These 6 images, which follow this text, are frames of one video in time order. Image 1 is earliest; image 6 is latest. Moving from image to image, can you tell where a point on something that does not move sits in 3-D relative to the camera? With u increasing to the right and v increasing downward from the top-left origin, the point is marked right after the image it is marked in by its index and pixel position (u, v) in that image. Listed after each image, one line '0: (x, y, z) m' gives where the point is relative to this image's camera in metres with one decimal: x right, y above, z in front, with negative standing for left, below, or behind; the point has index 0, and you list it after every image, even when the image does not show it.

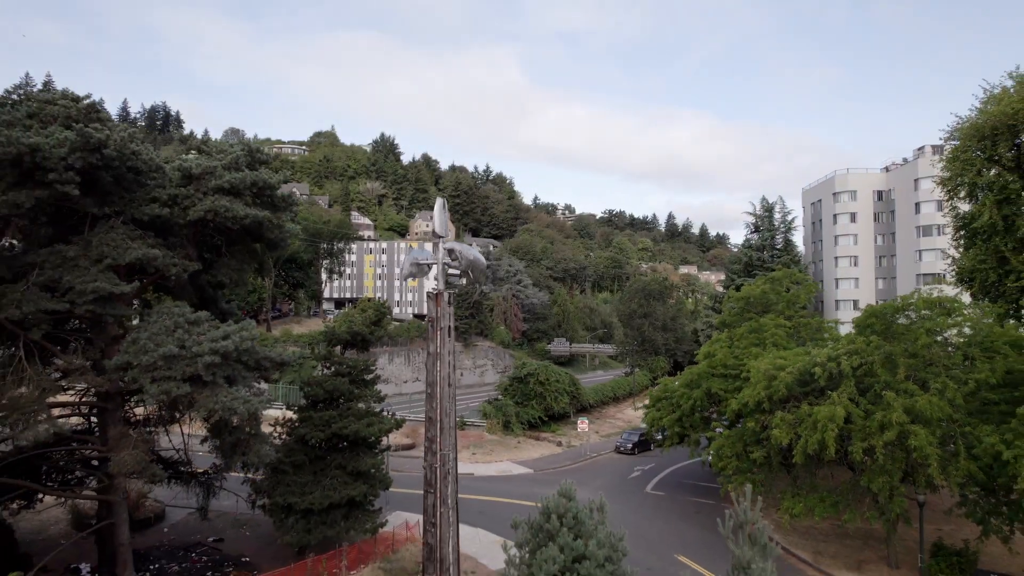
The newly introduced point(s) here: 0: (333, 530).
0: (-4.0, -5.4, +13.8) m
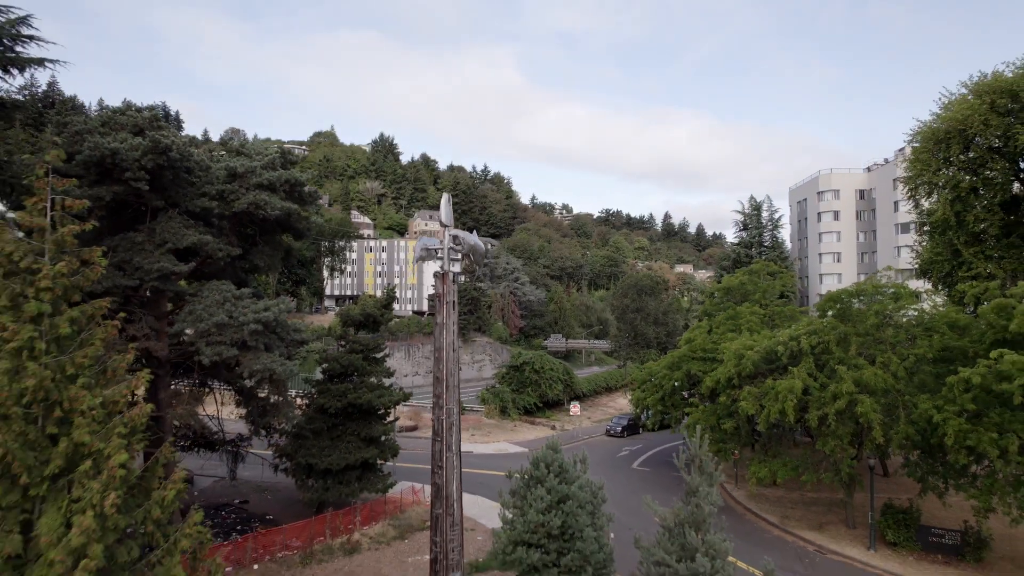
0: (-4.1, -5.0, +15.6) m
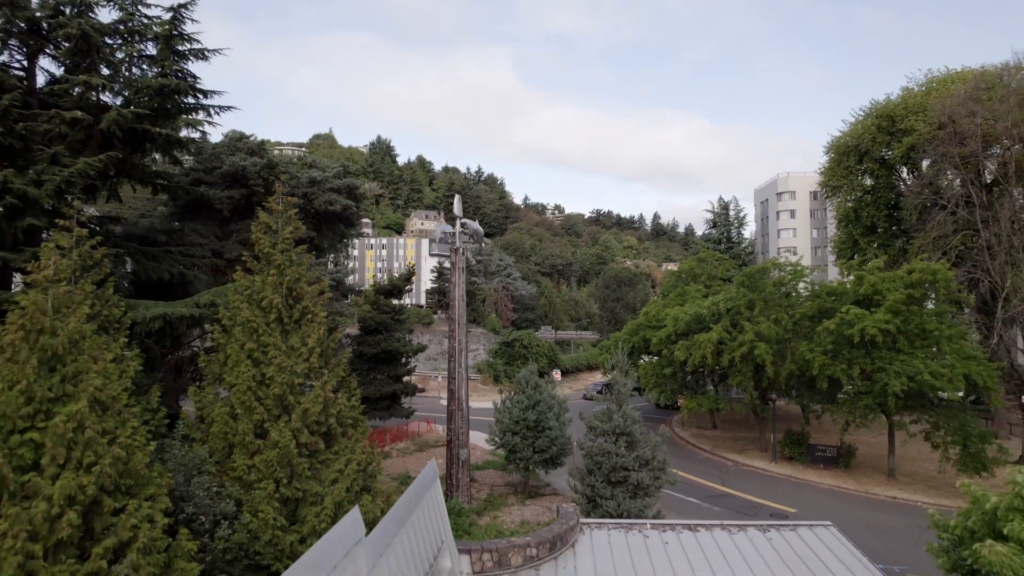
0: (-4.4, -4.2, +21.0) m
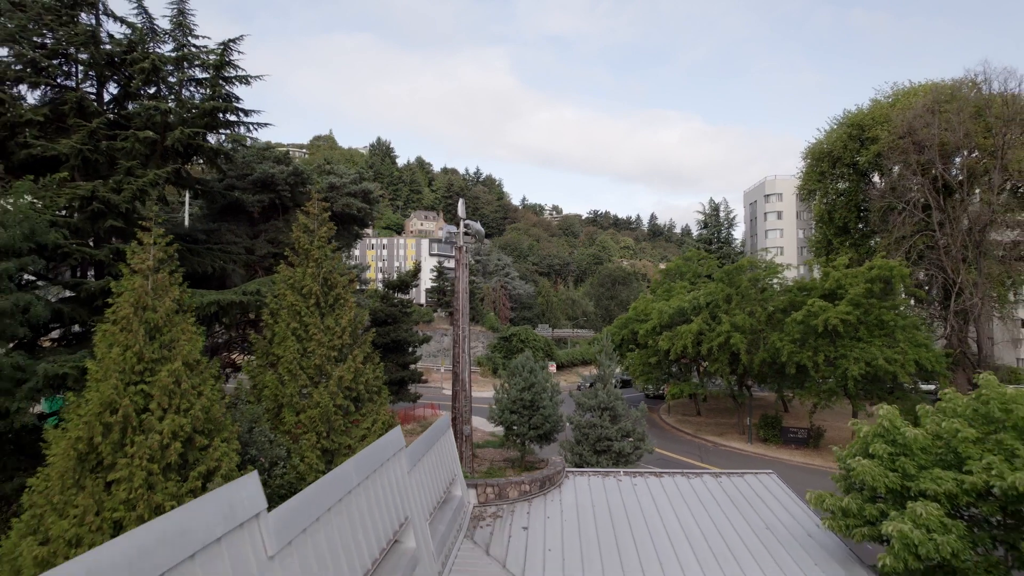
0: (-4.5, -4.0, +23.0) m
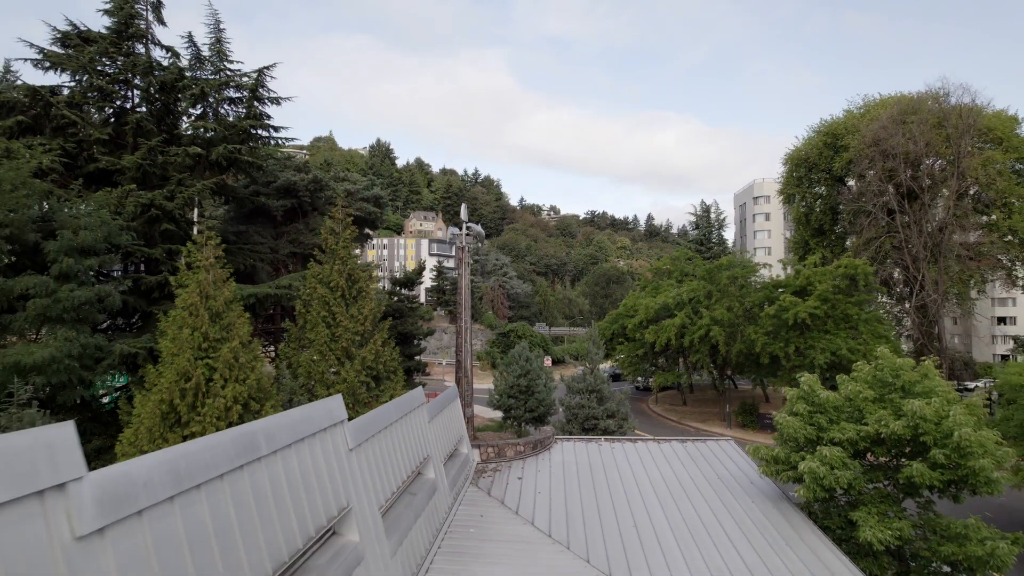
0: (-4.6, -3.9, +25.0) m
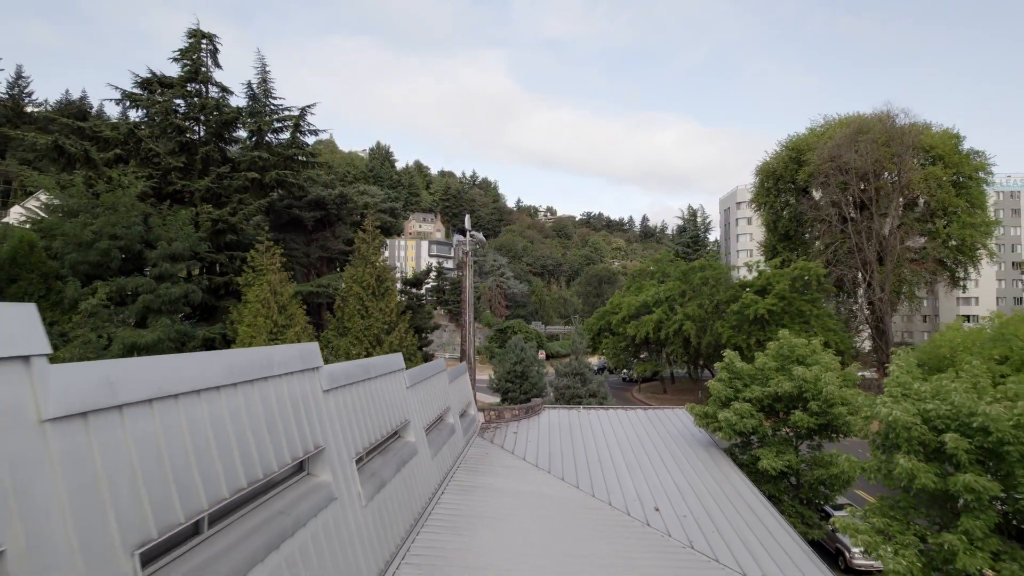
0: (-4.7, -3.9, +28.2) m
